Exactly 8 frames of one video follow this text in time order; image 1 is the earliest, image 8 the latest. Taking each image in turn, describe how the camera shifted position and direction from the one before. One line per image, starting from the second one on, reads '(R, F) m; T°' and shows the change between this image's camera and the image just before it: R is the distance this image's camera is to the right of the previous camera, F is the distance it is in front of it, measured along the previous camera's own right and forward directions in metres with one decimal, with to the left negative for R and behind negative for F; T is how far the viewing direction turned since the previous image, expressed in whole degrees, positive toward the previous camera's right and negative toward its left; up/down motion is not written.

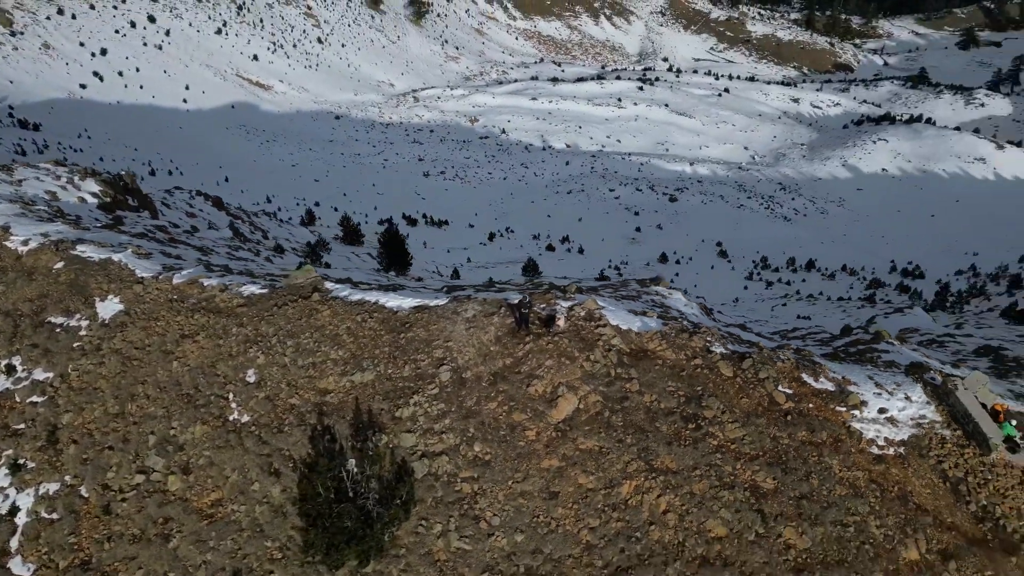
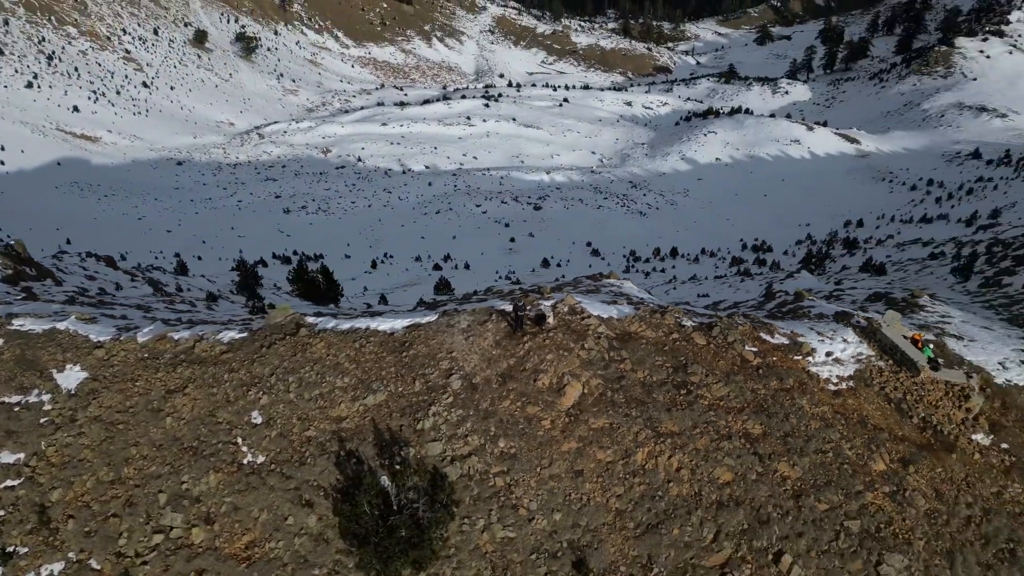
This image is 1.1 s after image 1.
(-1.1, -0.4) m; +11°
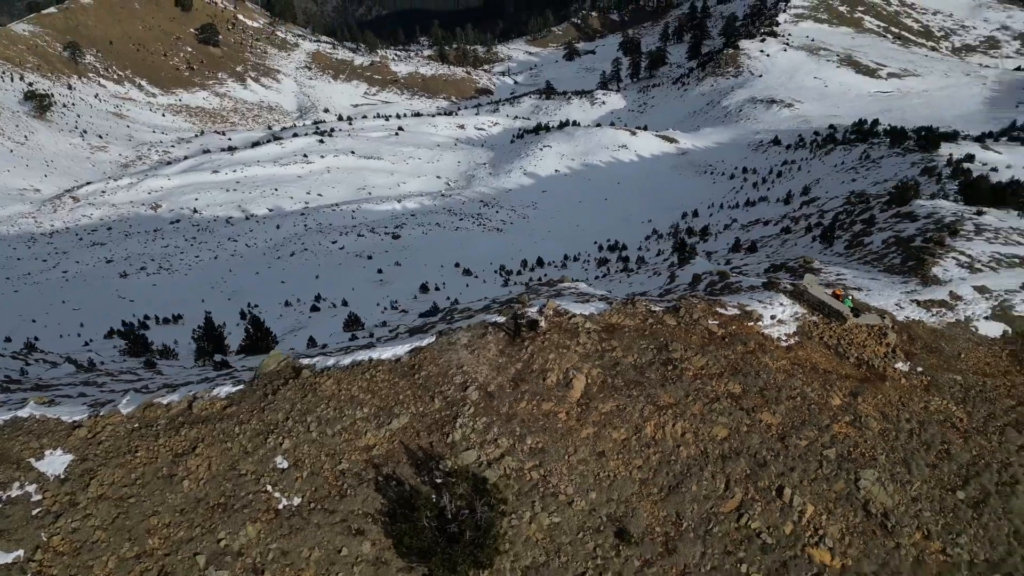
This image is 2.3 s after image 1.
(-1.4, -0.4) m; +12°
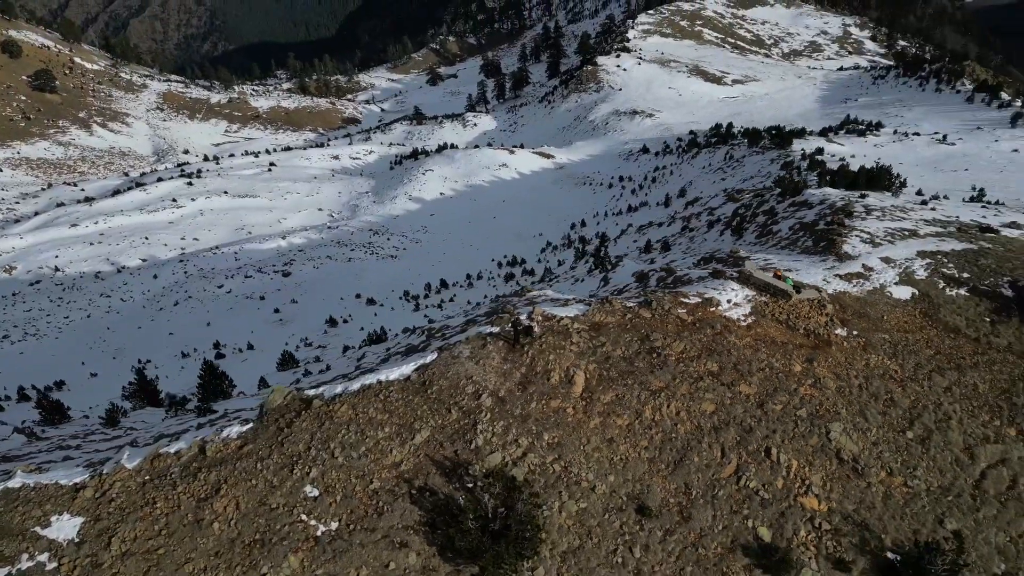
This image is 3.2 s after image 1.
(-1.2, -0.4) m; +9°
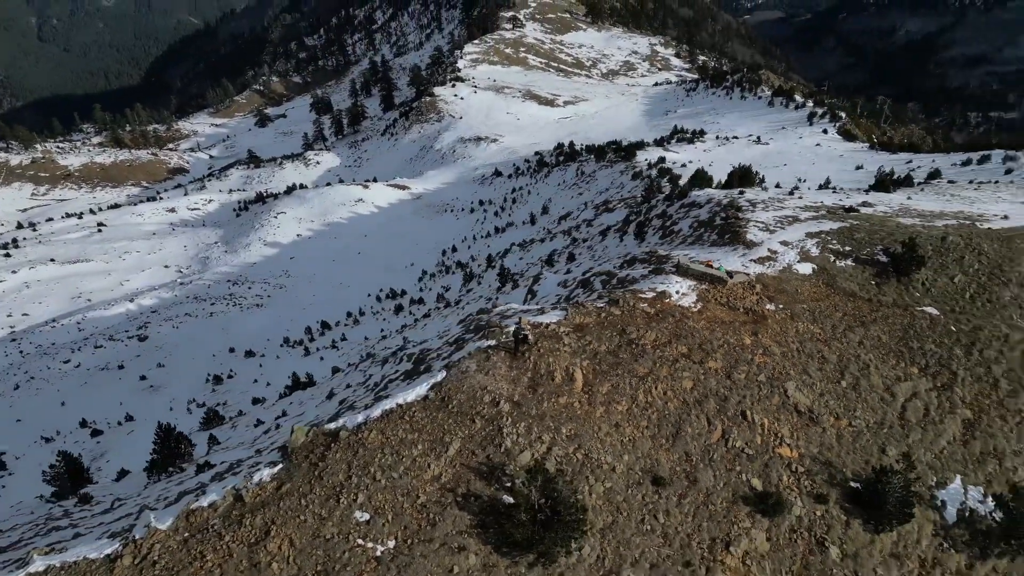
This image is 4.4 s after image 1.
(-1.6, -0.5) m; +11°
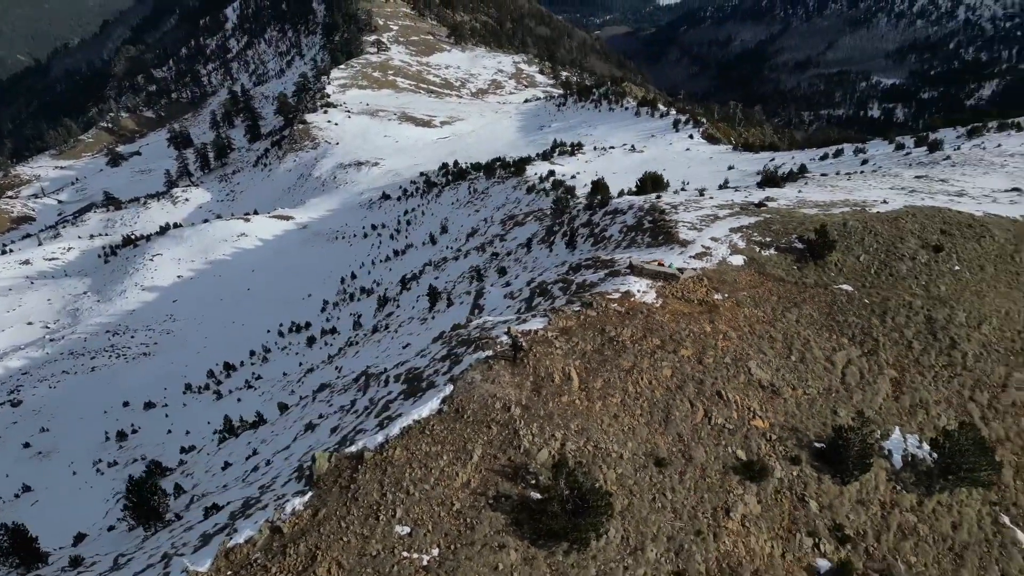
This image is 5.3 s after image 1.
(-1.3, -0.4) m; +9°
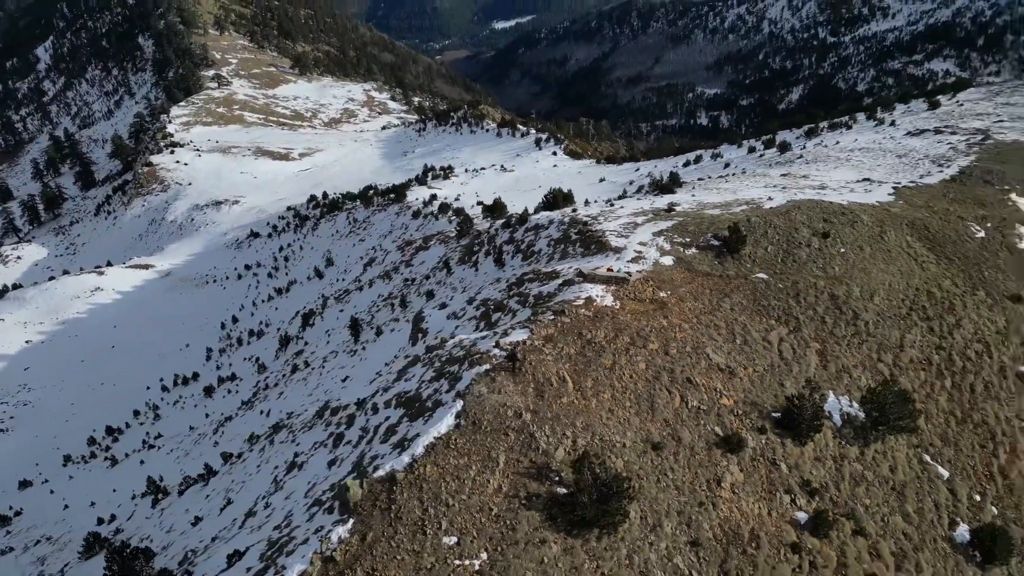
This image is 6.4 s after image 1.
(-1.6, -0.4) m; +10°
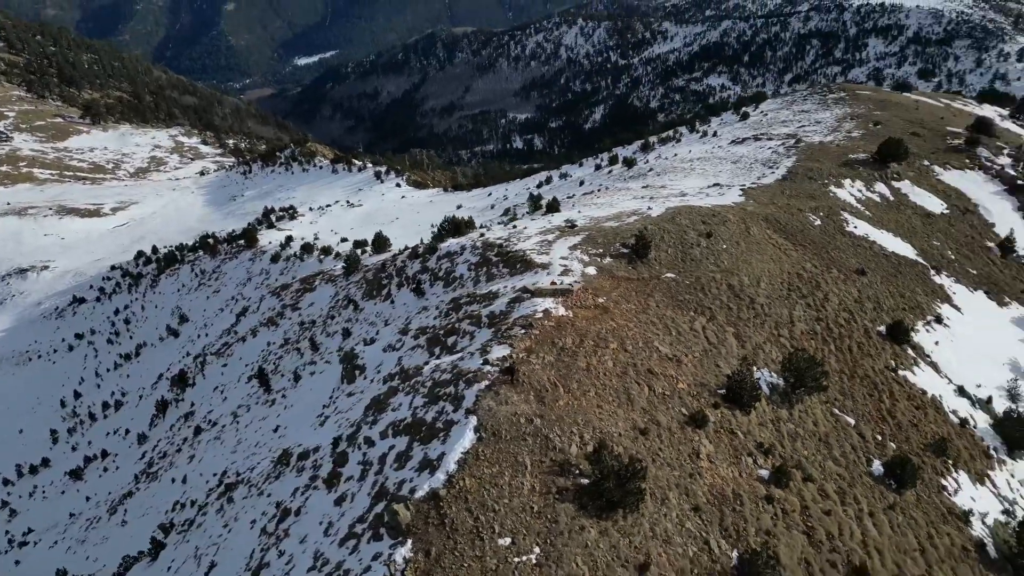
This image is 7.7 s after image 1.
(-2.0, -0.5) m; +13°
